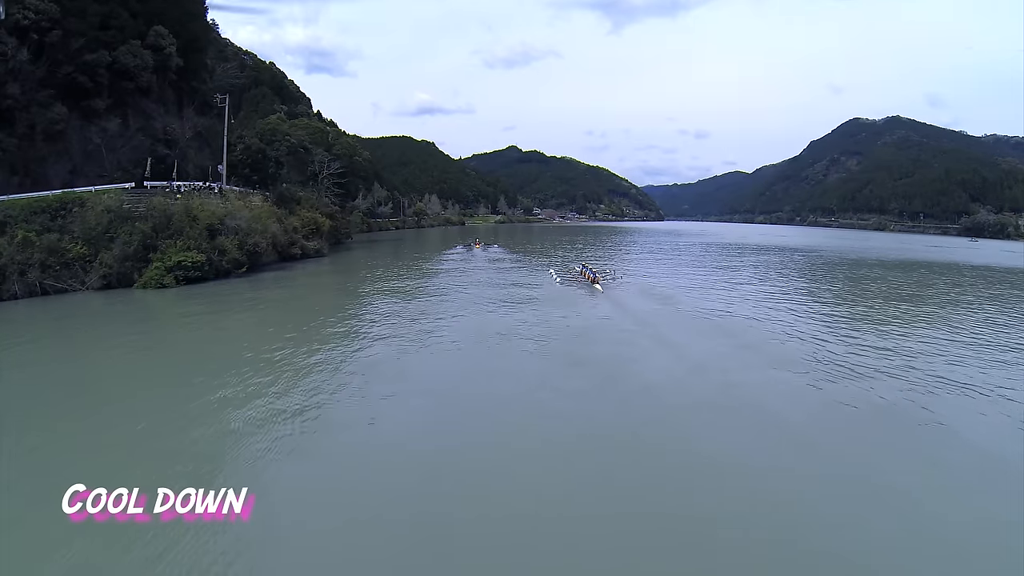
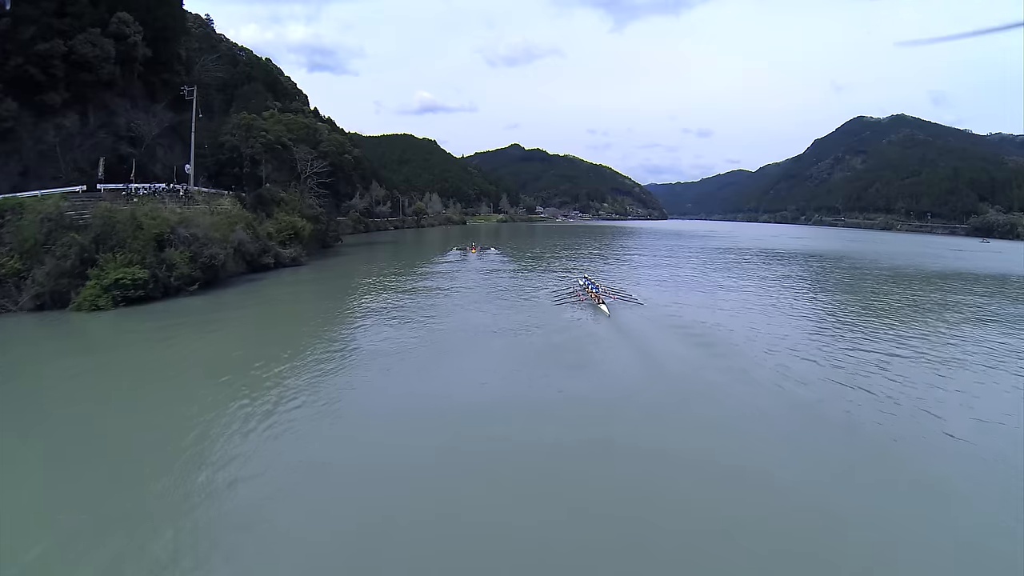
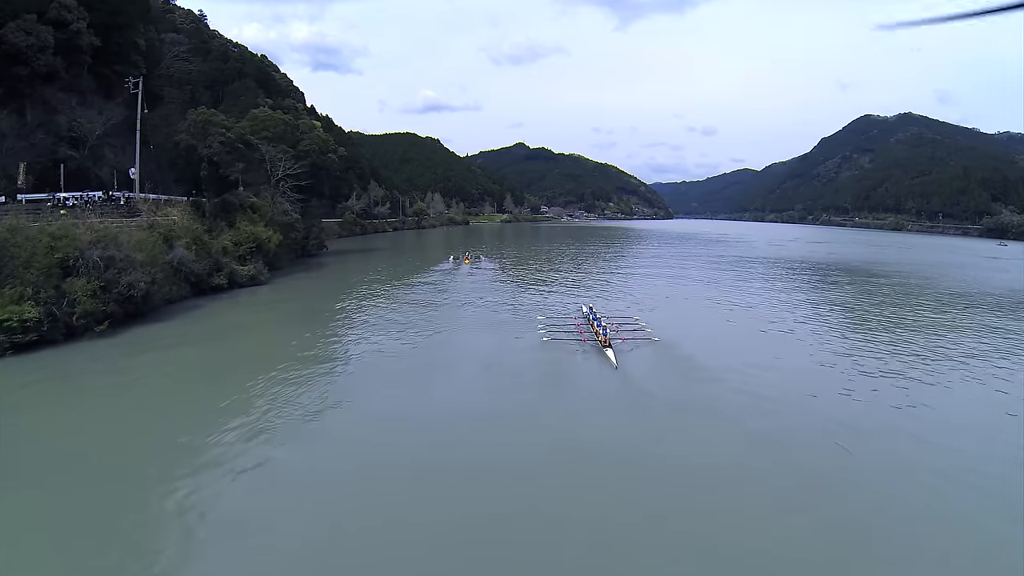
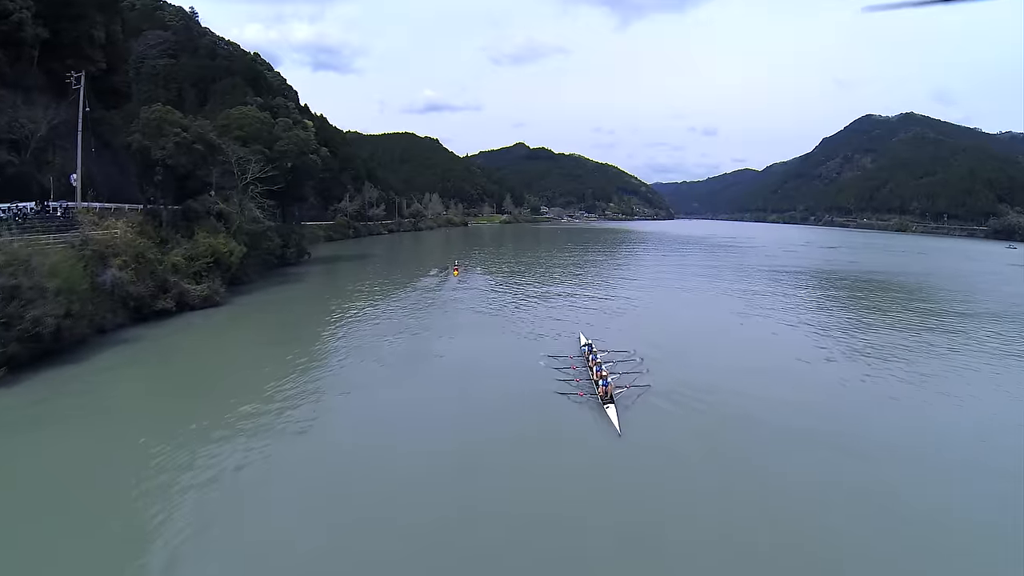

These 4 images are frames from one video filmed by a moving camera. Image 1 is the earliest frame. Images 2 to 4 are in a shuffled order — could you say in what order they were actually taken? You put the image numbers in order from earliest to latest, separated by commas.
2, 3, 4
